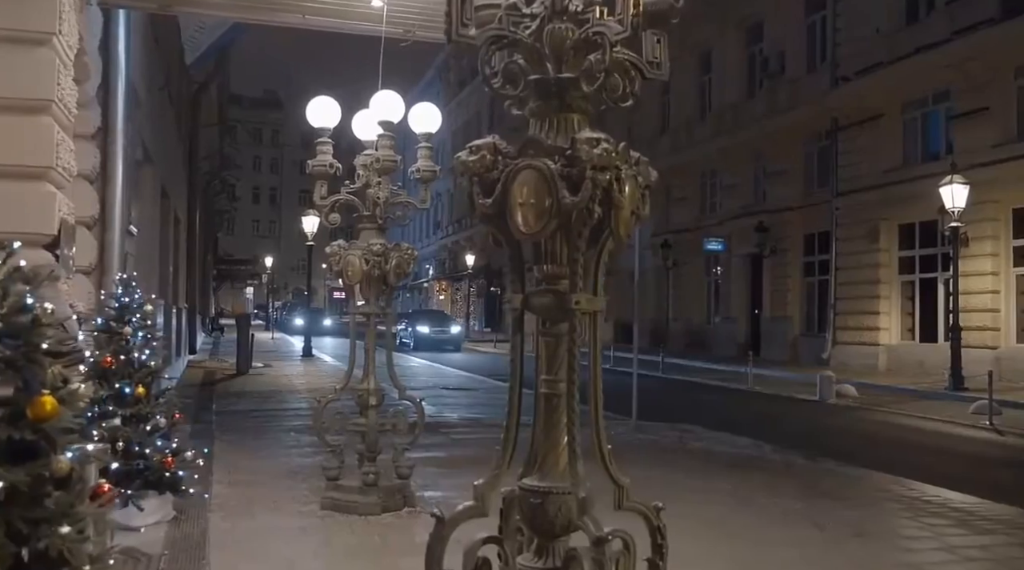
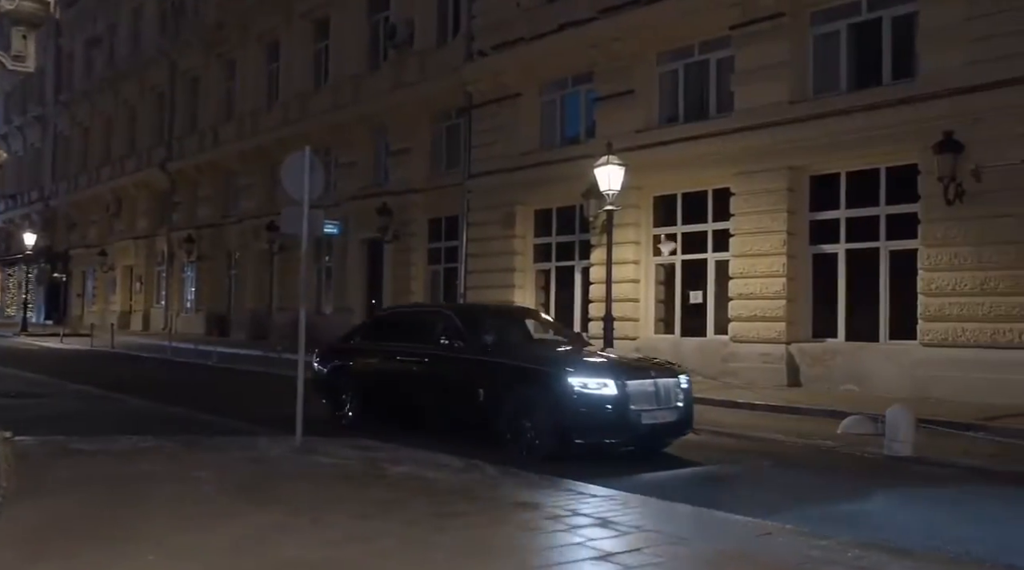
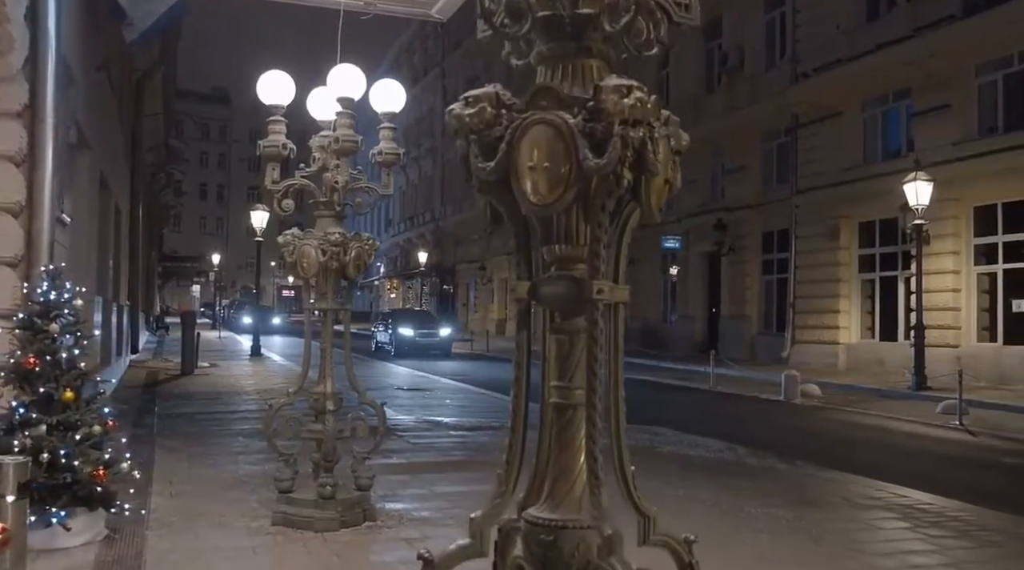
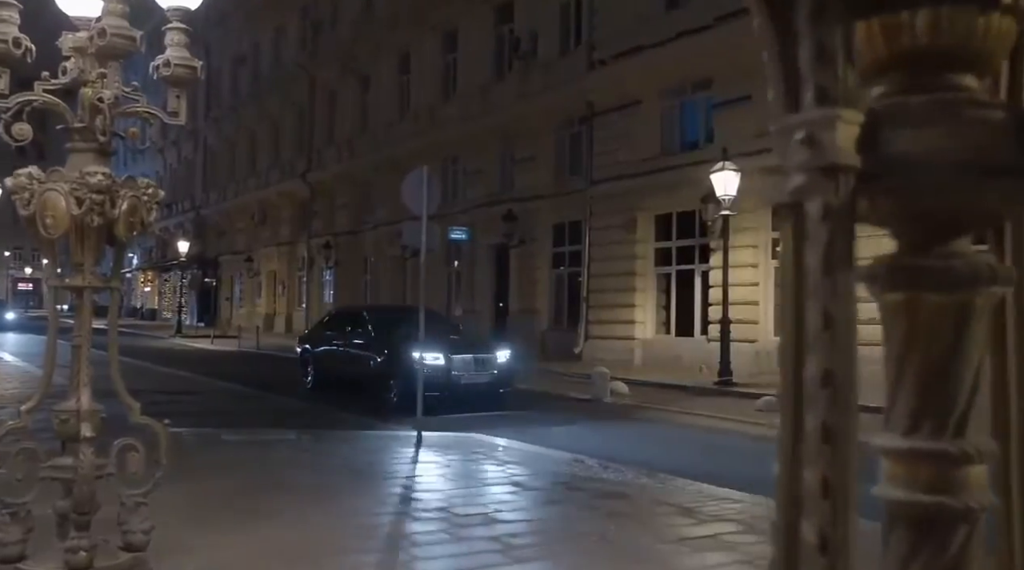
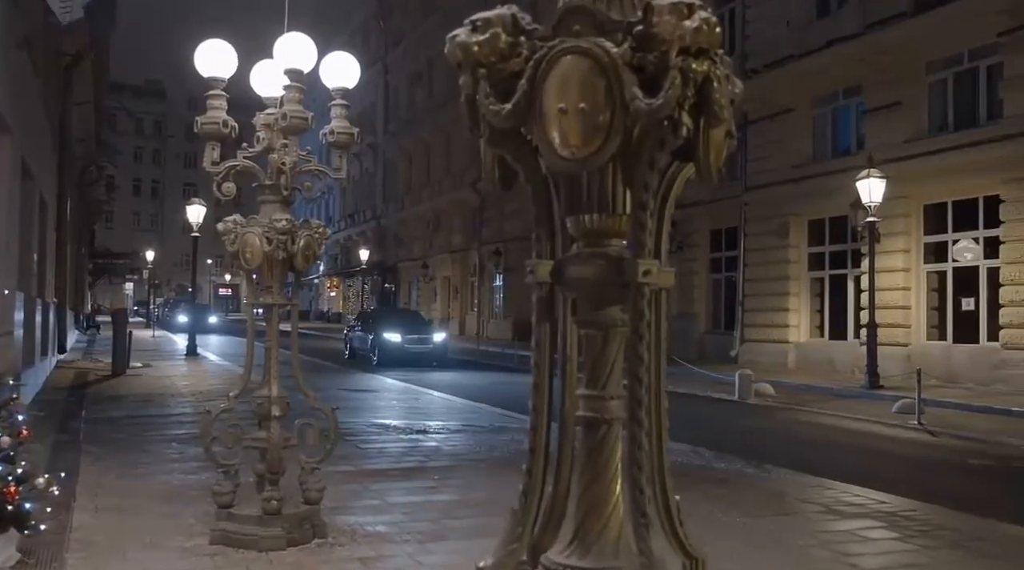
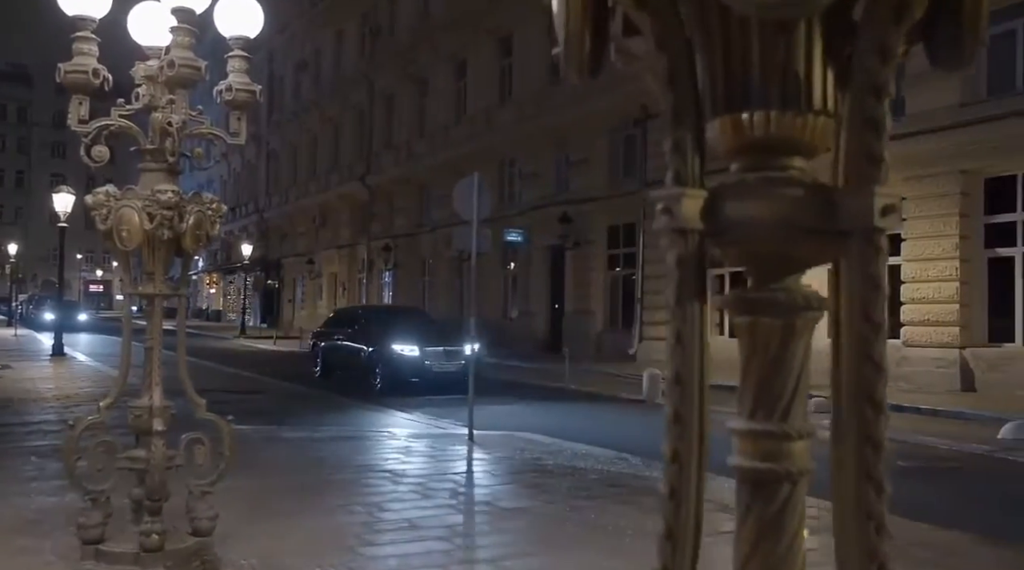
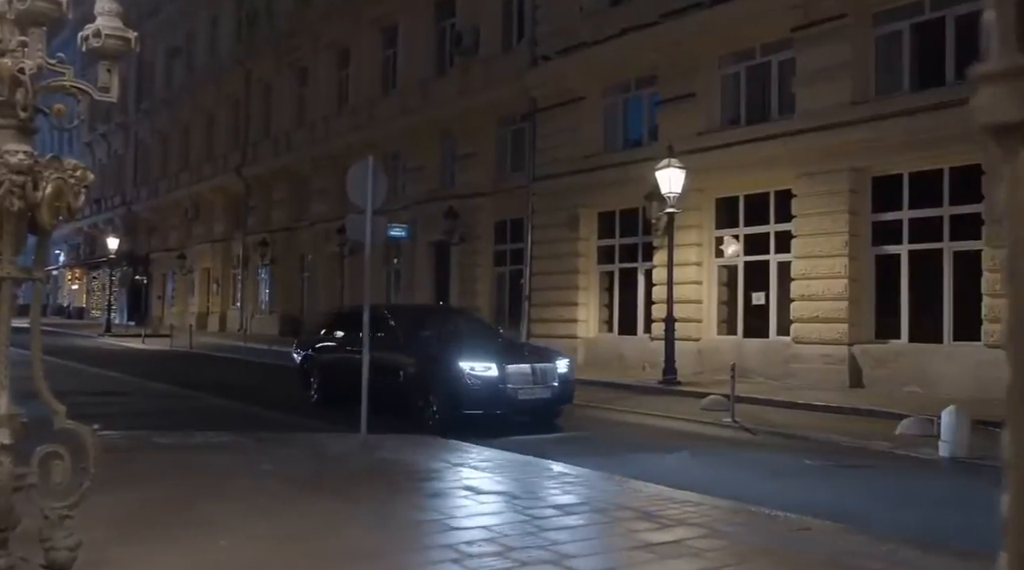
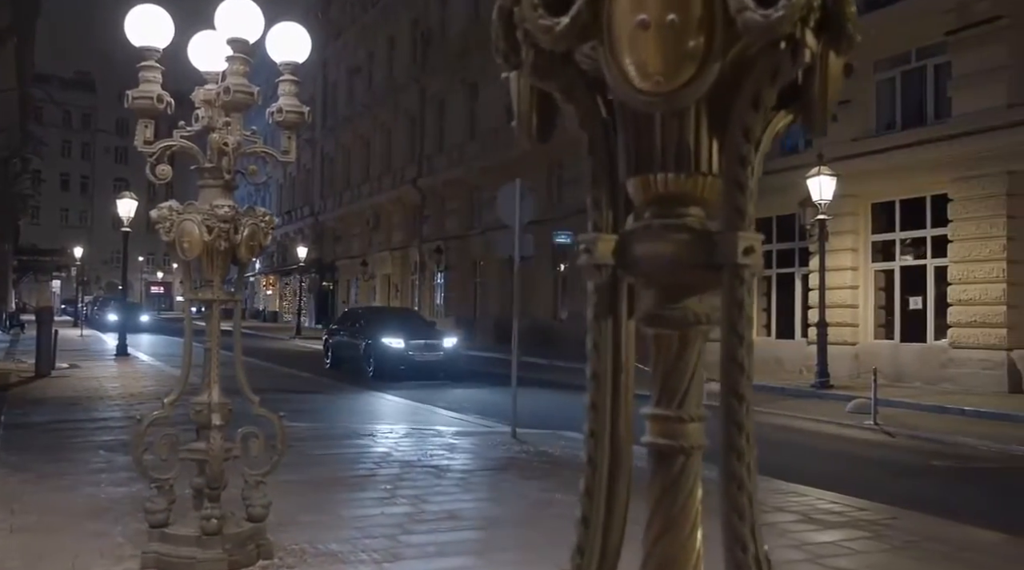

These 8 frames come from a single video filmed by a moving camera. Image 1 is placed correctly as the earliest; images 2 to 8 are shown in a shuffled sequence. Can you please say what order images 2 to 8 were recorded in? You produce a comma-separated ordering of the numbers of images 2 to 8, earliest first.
3, 5, 8, 6, 4, 7, 2
